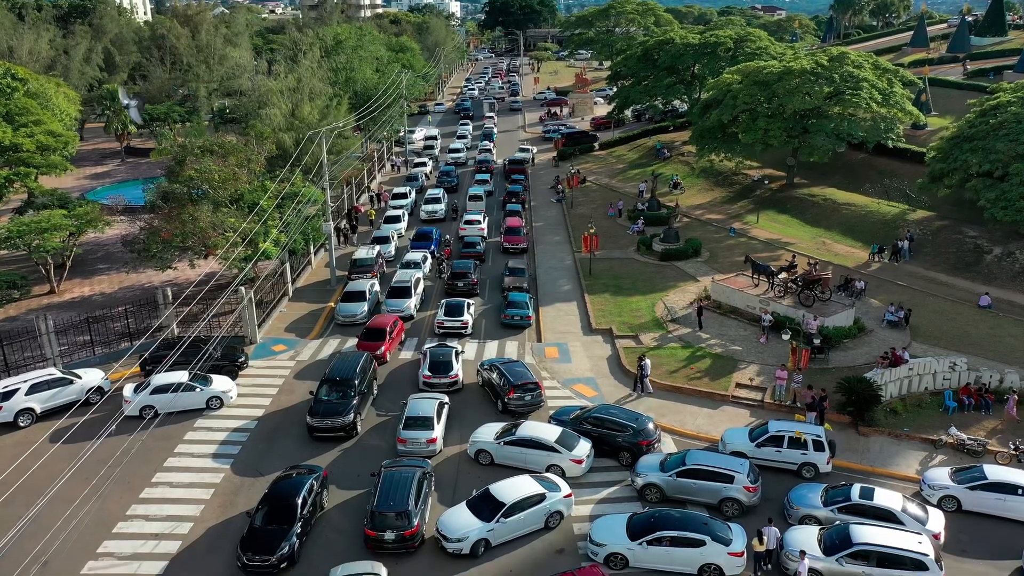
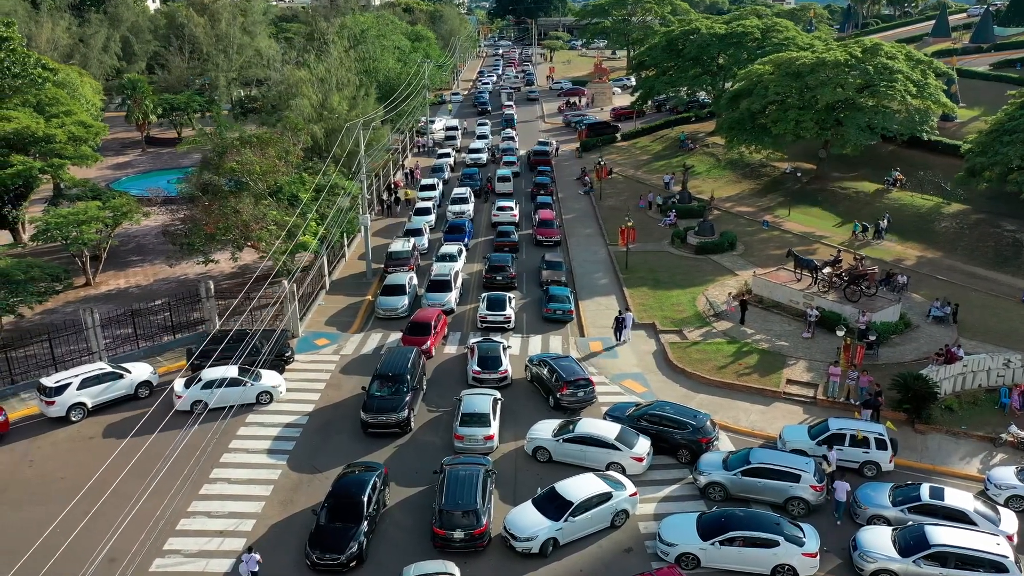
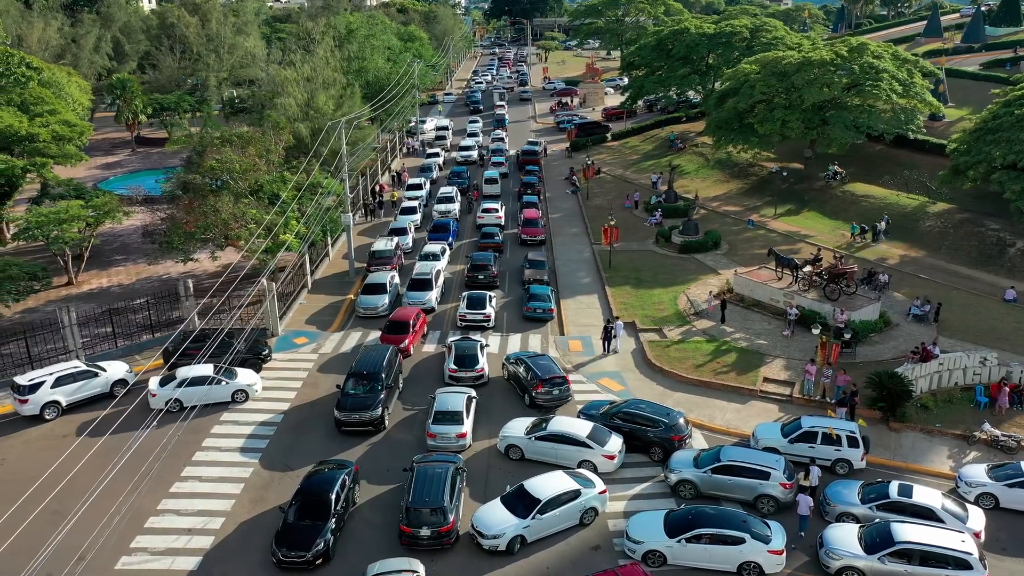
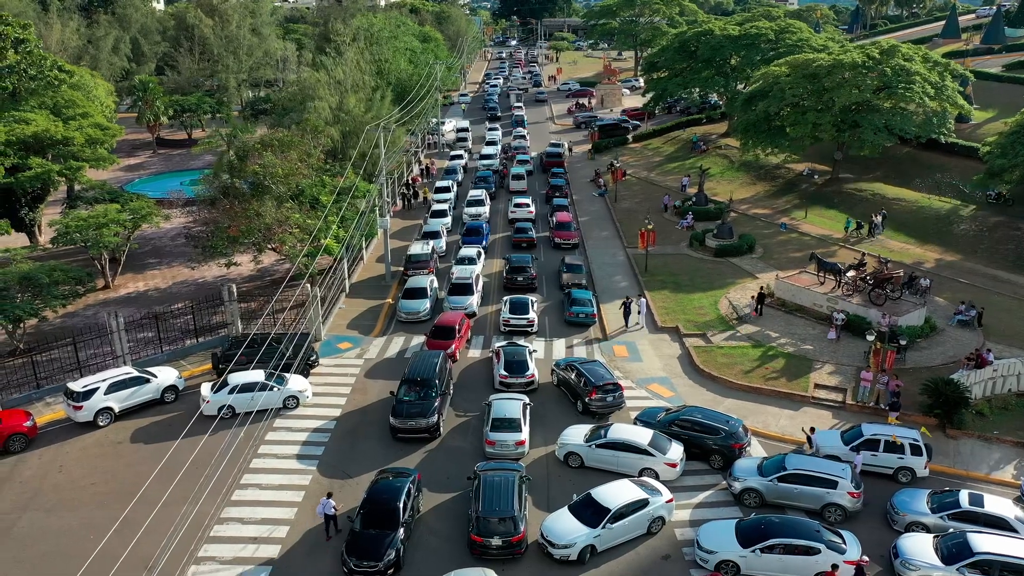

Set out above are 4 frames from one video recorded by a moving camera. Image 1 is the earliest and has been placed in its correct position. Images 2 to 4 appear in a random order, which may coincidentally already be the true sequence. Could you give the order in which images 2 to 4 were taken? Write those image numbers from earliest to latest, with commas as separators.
3, 2, 4
